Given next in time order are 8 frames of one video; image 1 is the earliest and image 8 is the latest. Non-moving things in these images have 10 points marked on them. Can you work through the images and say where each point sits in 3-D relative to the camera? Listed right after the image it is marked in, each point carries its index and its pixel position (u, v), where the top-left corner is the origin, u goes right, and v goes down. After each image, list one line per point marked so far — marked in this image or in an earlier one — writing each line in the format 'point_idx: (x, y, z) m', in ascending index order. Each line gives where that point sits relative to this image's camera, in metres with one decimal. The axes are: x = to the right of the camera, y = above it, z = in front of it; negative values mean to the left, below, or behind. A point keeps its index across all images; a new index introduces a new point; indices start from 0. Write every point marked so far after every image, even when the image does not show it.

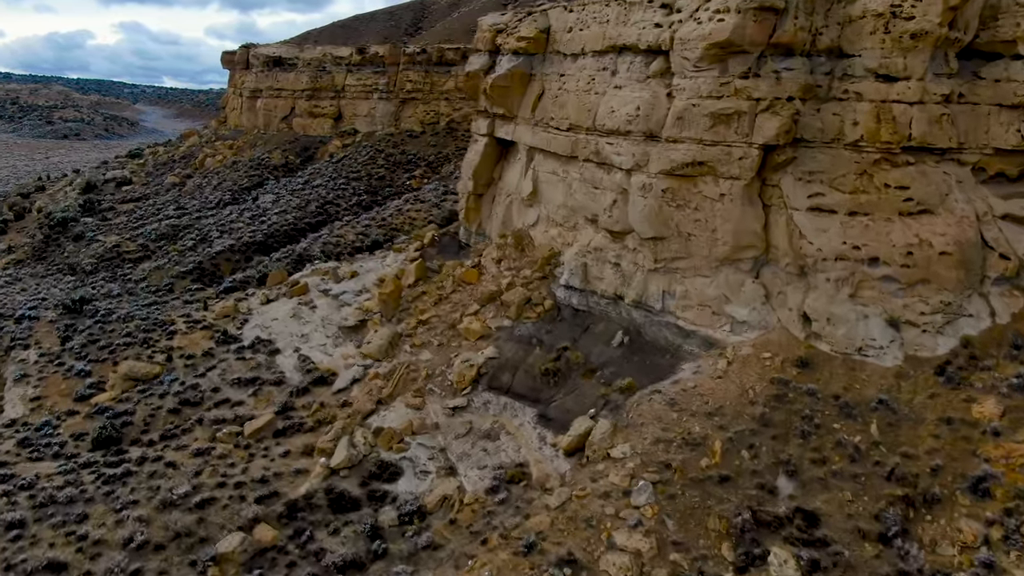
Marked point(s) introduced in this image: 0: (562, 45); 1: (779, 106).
0: (+1.1, +5.5, +17.0) m
1: (+4.4, +3.0, +12.3) m
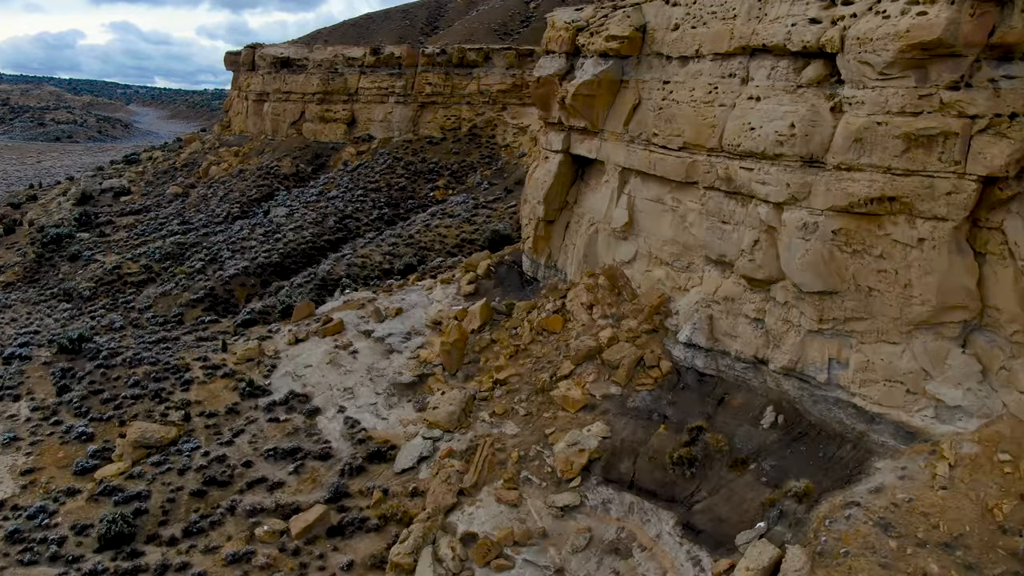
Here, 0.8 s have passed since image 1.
0: (+2.9, +4.5, +14.0) m
1: (+6.2, +2.0, +9.4) m
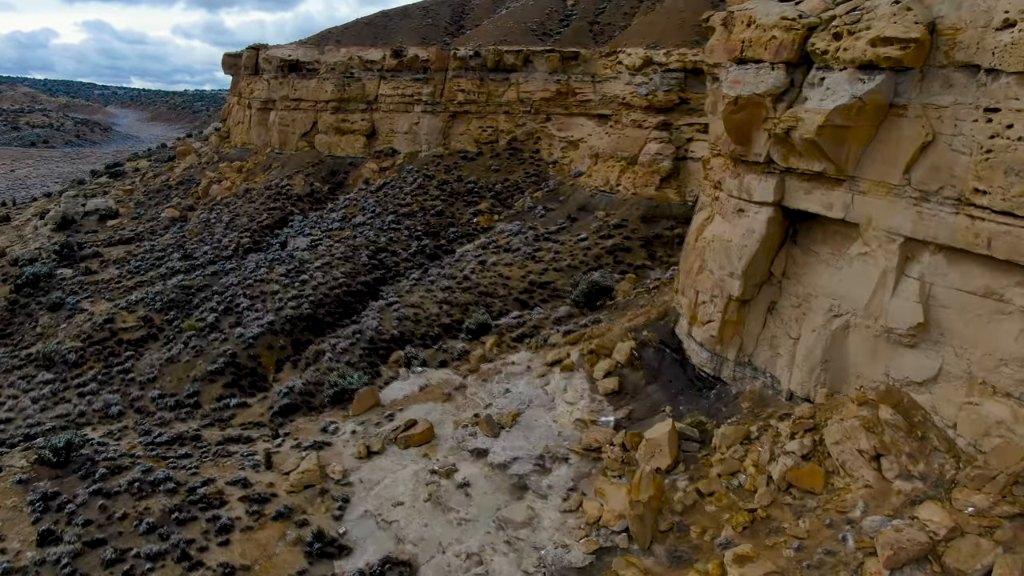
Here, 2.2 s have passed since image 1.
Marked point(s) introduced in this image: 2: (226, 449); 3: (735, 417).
0: (+5.8, +2.8, +9.1) m
1: (+9.2, +0.4, +4.5) m
2: (-5.9, -3.3, +15.4) m
3: (+3.5, -2.0, +11.6) m
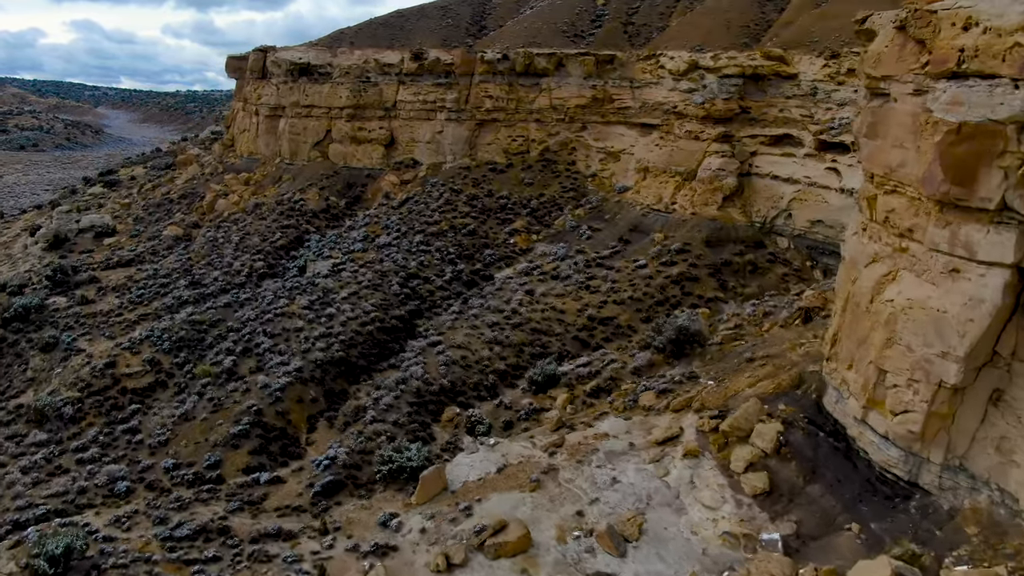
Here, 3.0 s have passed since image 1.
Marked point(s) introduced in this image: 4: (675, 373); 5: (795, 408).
0: (+7.6, +1.8, +6.3) m
1: (+11.1, -0.6, +1.7) m
2: (-4.1, -4.4, +12.5) m
3: (+5.3, -3.1, +8.8) m
4: (+3.6, -1.9, +16.4) m
5: (+4.5, -1.9, +12.0) m
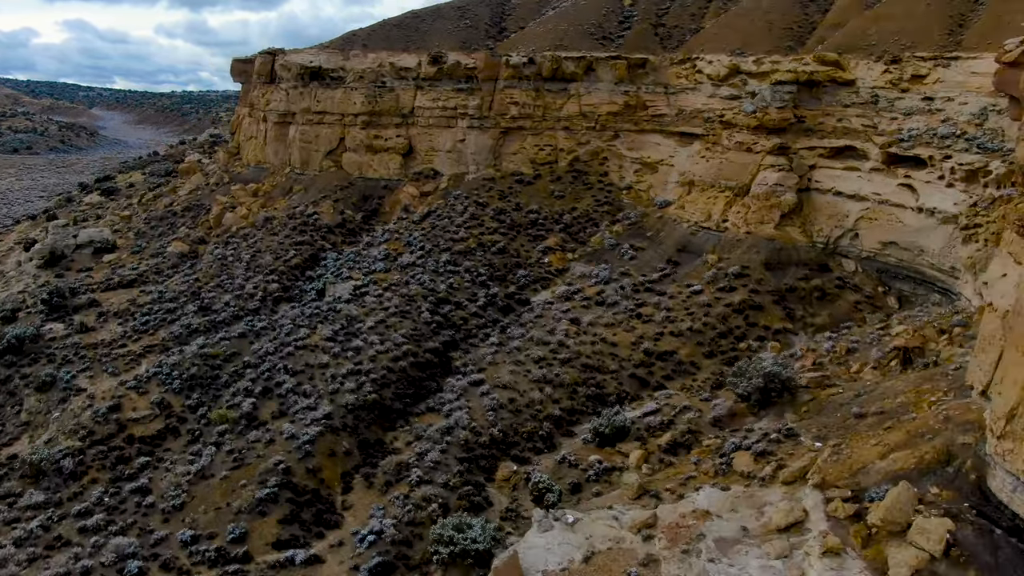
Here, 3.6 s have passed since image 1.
0: (+9.0, +1.0, +4.3) m
1: (+12.5, -1.4, -0.3) m
2: (-2.8, -5.2, +10.3) m
3: (+6.6, -3.9, +6.7) m
4: (+4.9, -2.7, +14.3) m
5: (+5.9, -2.7, +9.9) m
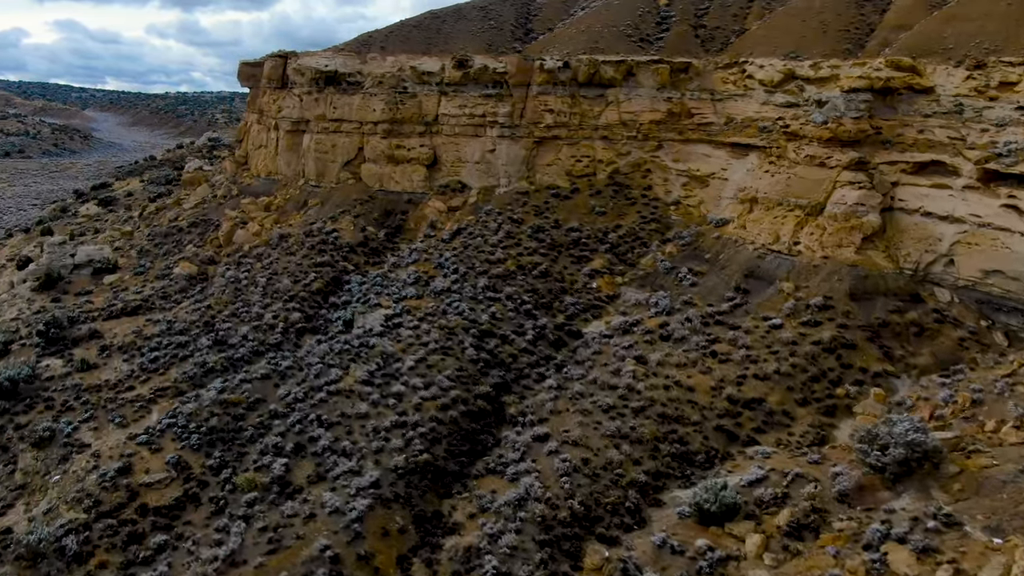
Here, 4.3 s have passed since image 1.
0: (+10.6, +0.2, +1.9) m
1: (+14.1, -2.3, -2.6) m
2: (-1.2, -6.1, +7.9) m
3: (+8.2, -4.7, +4.4) m
4: (+6.4, -3.6, +11.9) m
5: (+7.5, -3.6, +7.6) m
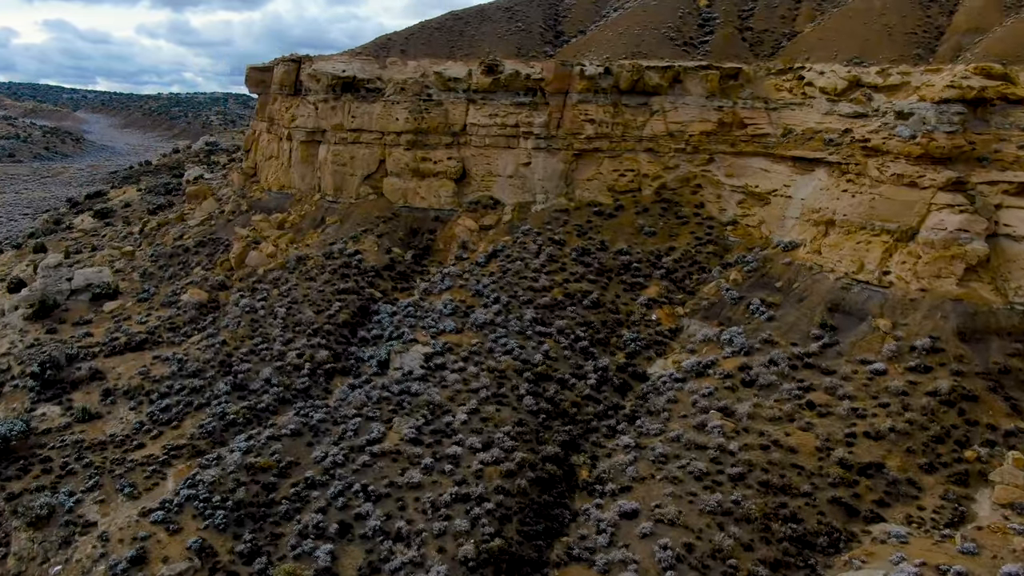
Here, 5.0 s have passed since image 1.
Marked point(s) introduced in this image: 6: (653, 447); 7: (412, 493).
0: (+12.3, -0.7, -0.4) m
1: (+15.8, -3.2, -4.9) m
2: (+0.4, -7.0, +5.5) m
3: (+9.9, -5.6, +2.0) m
4: (+8.0, -4.5, +9.6) m
5: (+9.1, -4.5, +5.2) m
6: (+3.0, -3.4, +15.9) m
7: (-2.0, -3.9, +14.5) m
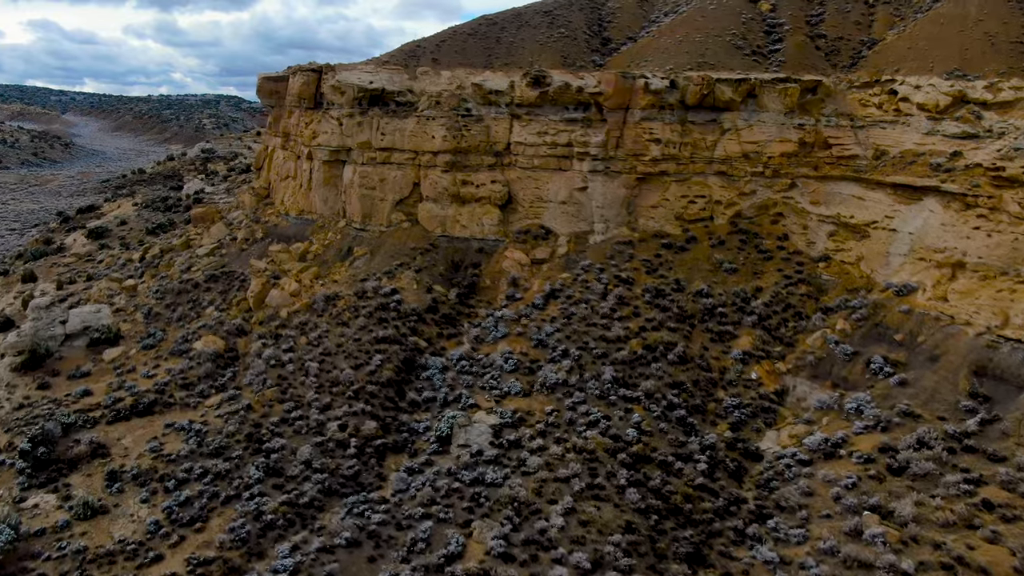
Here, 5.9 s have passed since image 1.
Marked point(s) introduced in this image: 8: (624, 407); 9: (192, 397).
0: (+14.4, -2.0, -3.4) m
1: (+18.1, -4.4, -7.9) m
2: (+2.5, -8.3, +2.3) m
3: (+12.0, -6.9, -1.0) m
4: (+10.1, -5.8, +6.5) m
5: (+11.2, -5.8, +2.1) m
6: (+5.0, -4.7, +12.7) m
7: (0.0, -5.3, +11.3) m
8: (+2.6, -2.7, +17.4) m
9: (-8.4, -2.8, +19.5) m
